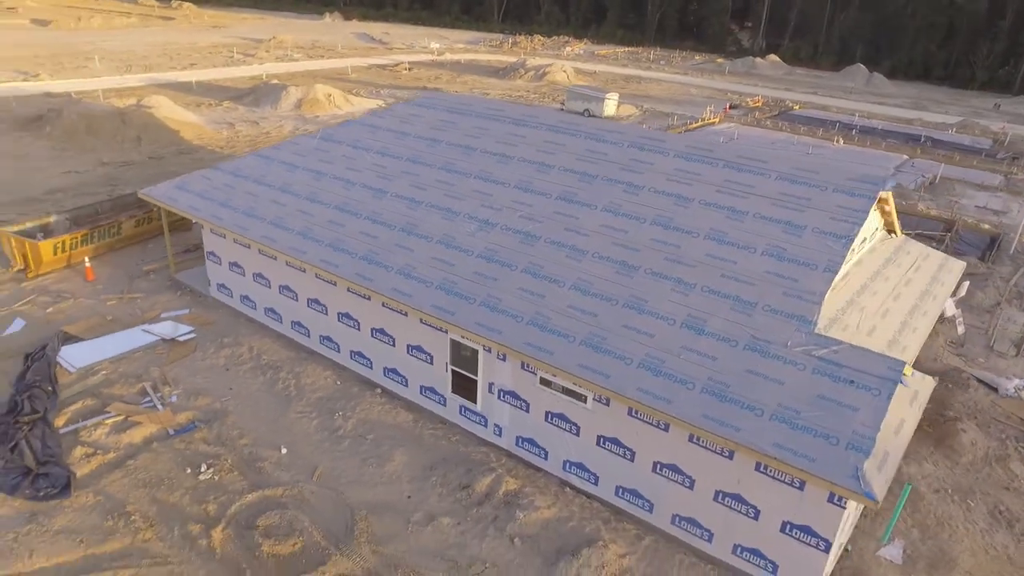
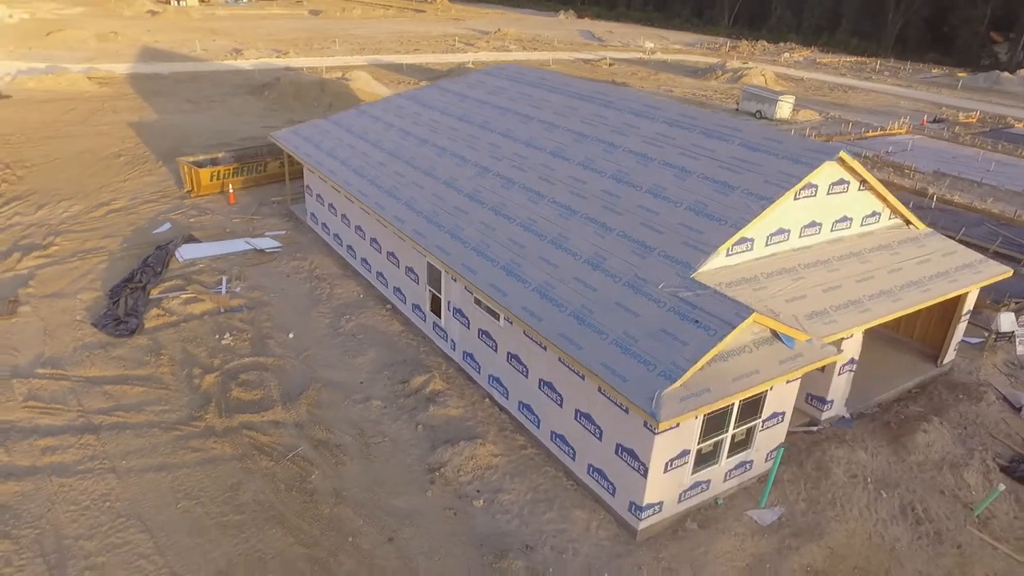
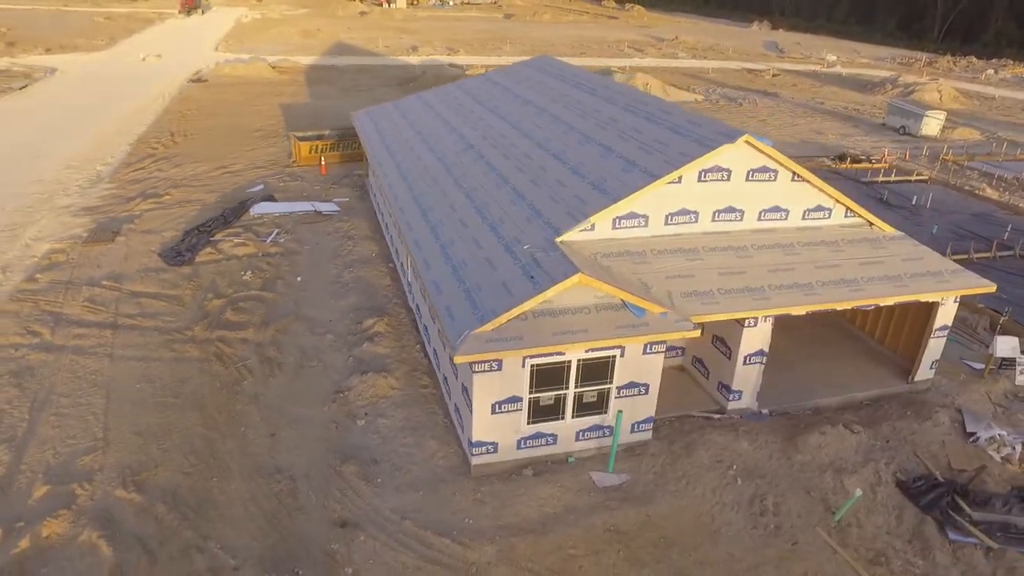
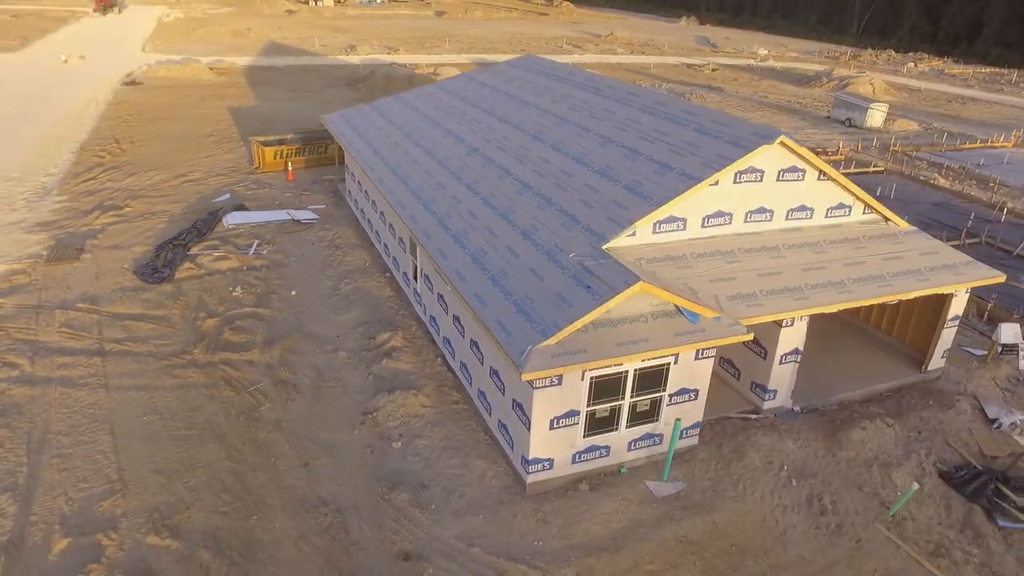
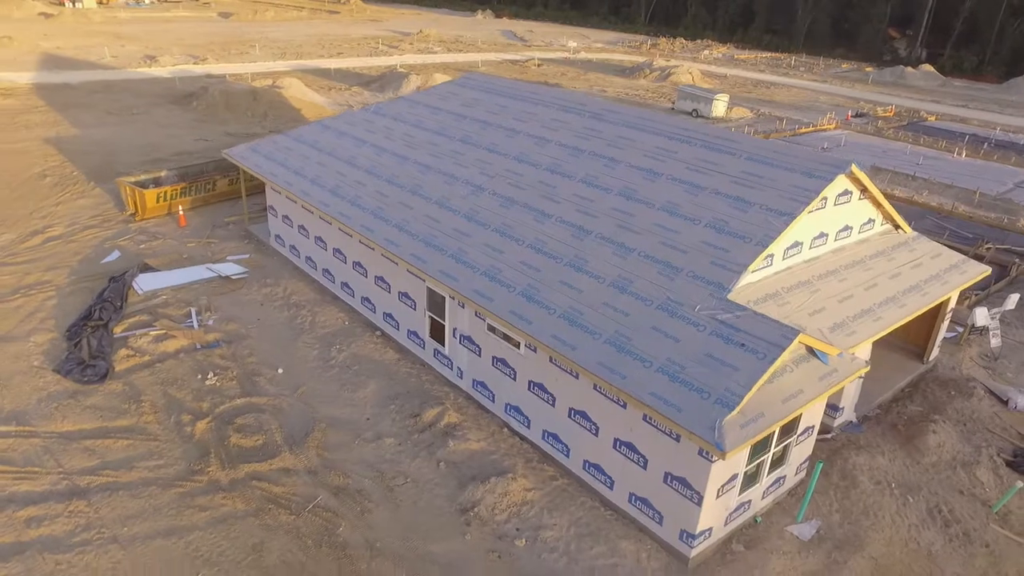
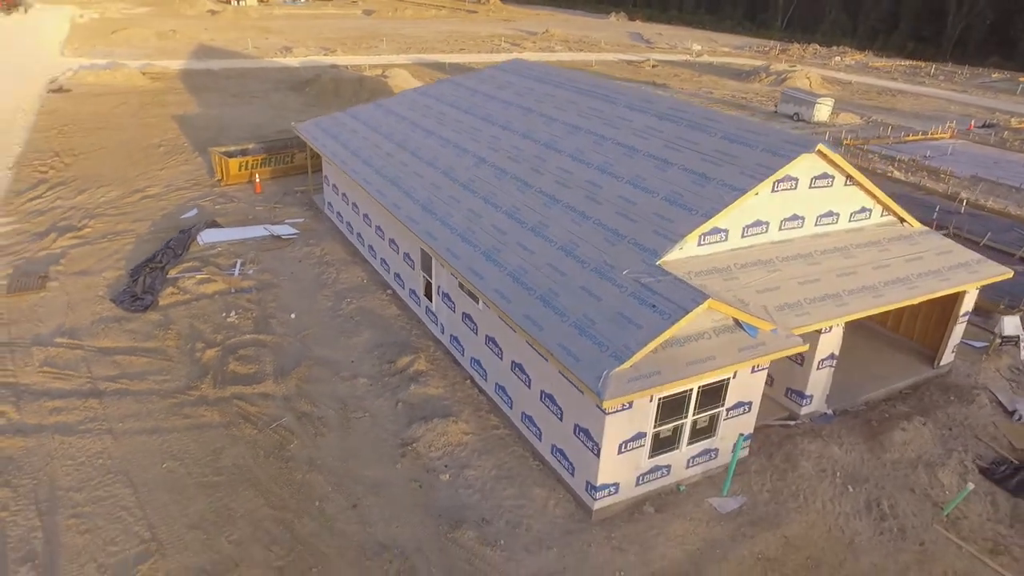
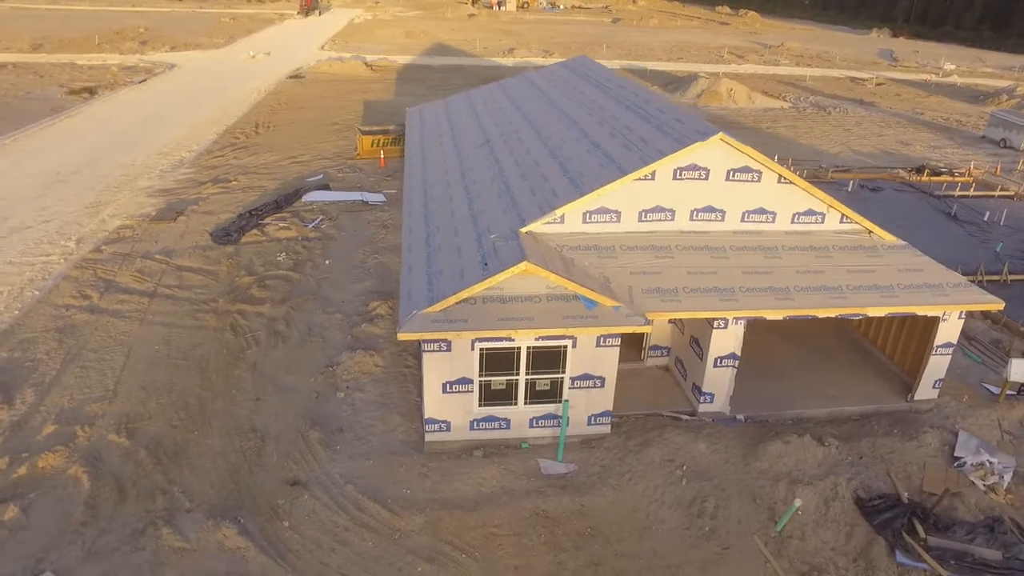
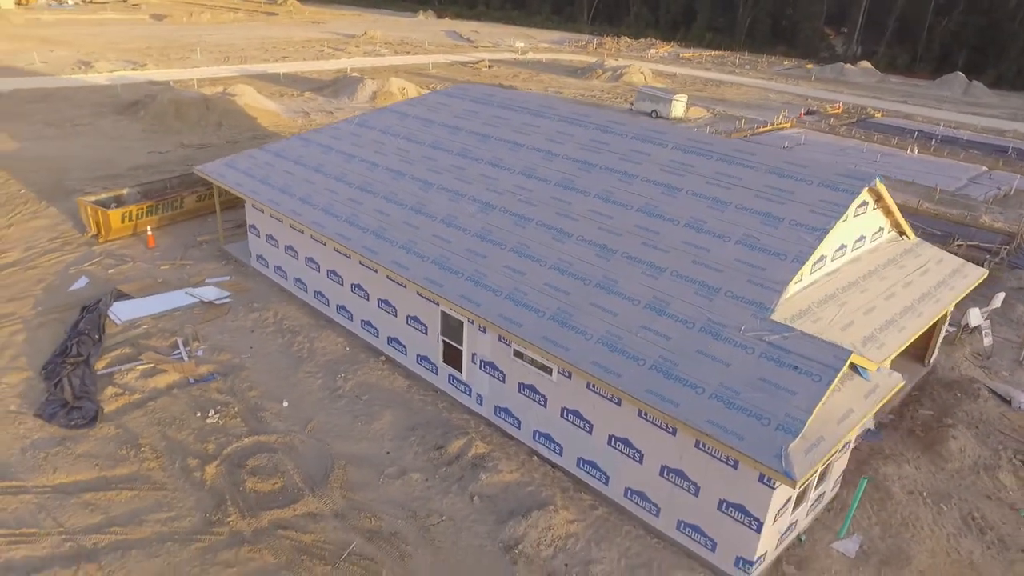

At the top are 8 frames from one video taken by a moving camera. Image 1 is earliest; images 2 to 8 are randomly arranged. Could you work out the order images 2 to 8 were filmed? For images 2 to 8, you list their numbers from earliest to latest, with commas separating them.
8, 5, 2, 6, 4, 3, 7
